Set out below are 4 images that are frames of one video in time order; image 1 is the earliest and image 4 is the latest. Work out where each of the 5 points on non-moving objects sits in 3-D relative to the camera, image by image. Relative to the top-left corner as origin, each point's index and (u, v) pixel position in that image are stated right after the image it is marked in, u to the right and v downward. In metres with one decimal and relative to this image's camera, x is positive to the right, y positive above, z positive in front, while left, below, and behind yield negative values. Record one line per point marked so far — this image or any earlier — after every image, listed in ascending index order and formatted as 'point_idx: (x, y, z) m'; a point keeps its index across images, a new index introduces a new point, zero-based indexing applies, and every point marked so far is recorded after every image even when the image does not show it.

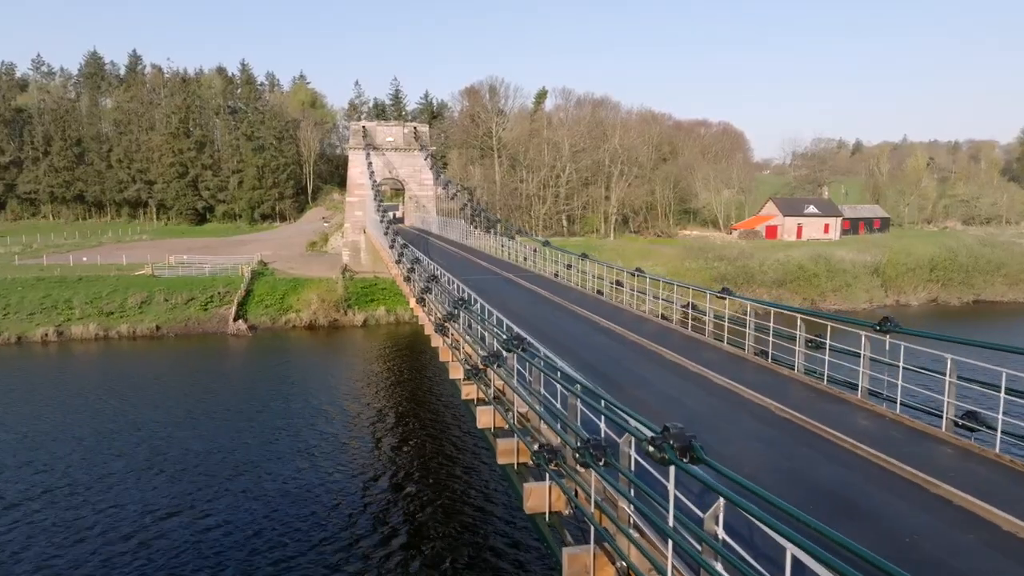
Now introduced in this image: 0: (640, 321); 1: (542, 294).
0: (+1.5, -0.4, +8.6) m
1: (+0.5, -0.1, +10.7) m
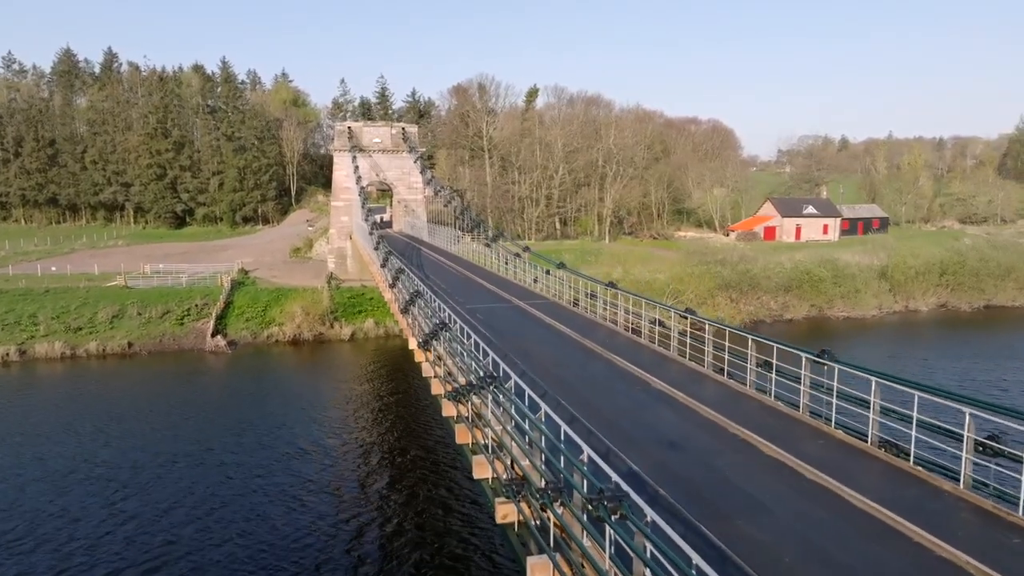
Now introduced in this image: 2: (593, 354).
0: (+1.8, -0.8, +7.1) m
1: (+0.7, -0.6, +9.1) m
2: (+0.9, -0.7, +7.9) m
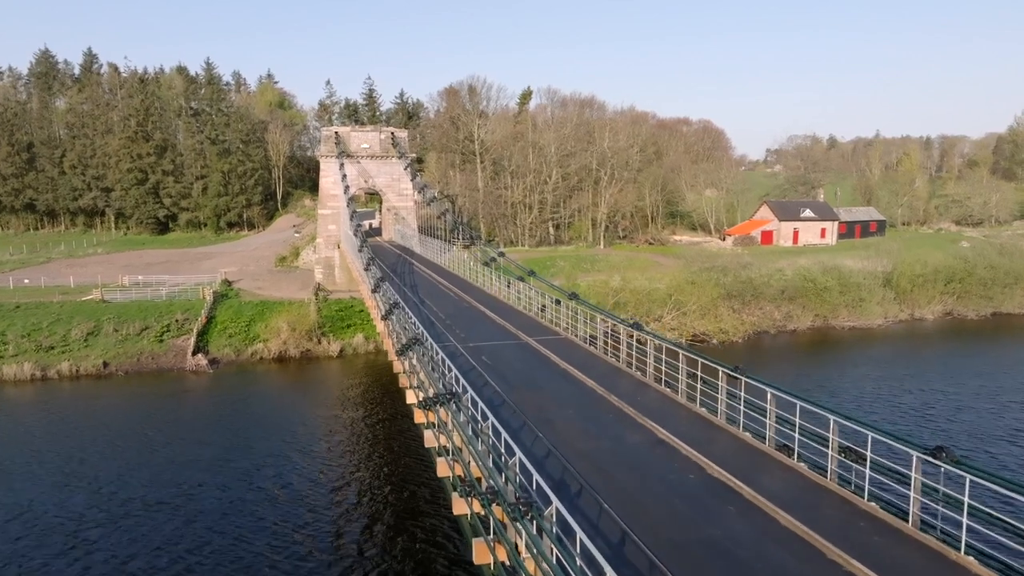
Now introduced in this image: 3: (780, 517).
0: (+2.0, -1.3, +5.9) m
1: (+0.8, -1.1, +8.0) m
2: (+1.1, -1.2, +6.8) m
3: (+1.8, -1.5, +4.8) m
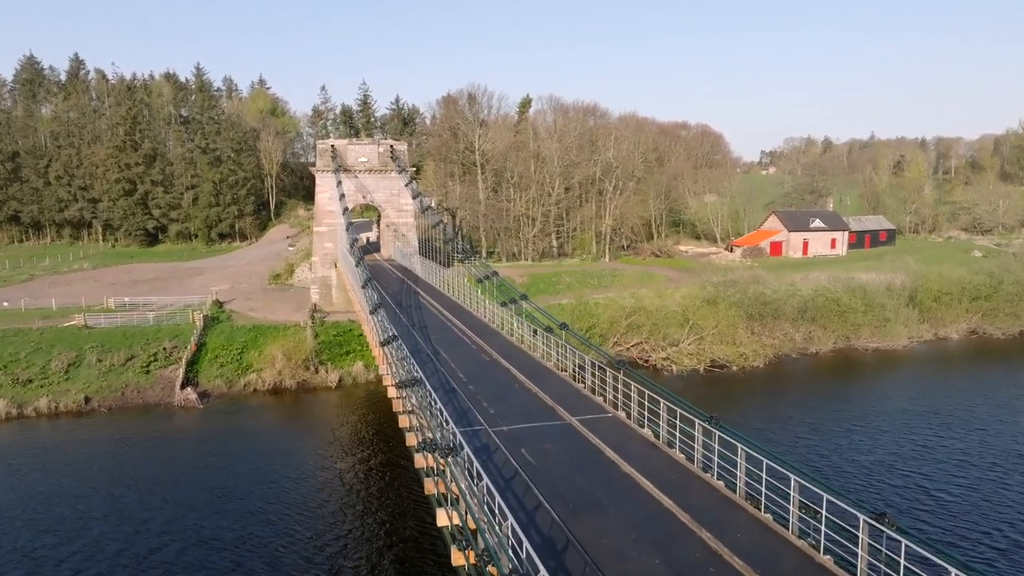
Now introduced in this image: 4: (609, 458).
0: (+2.5, -2.2, +4.4) m
1: (+1.3, -1.9, +6.4) m
2: (+1.6, -2.1, +5.2) m
3: (+2.3, -2.3, +3.2) m
4: (+1.0, -1.7, +7.6) m
